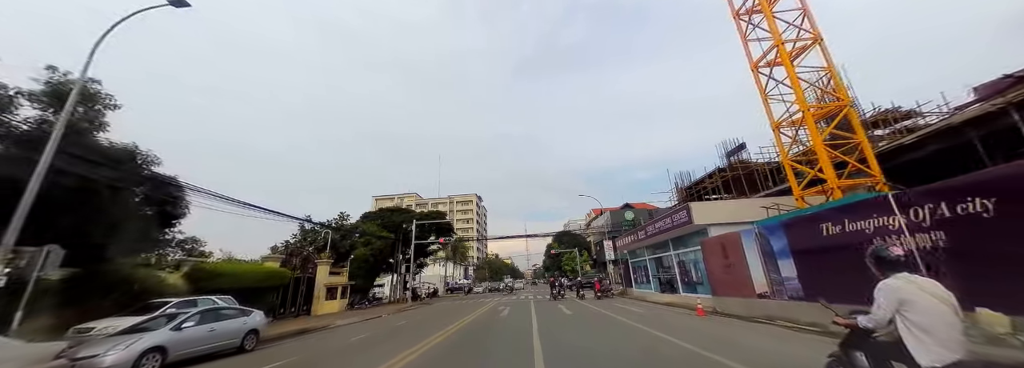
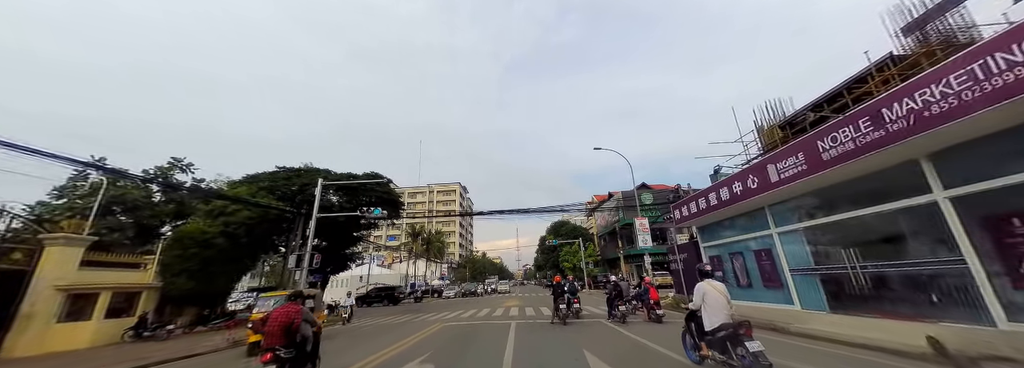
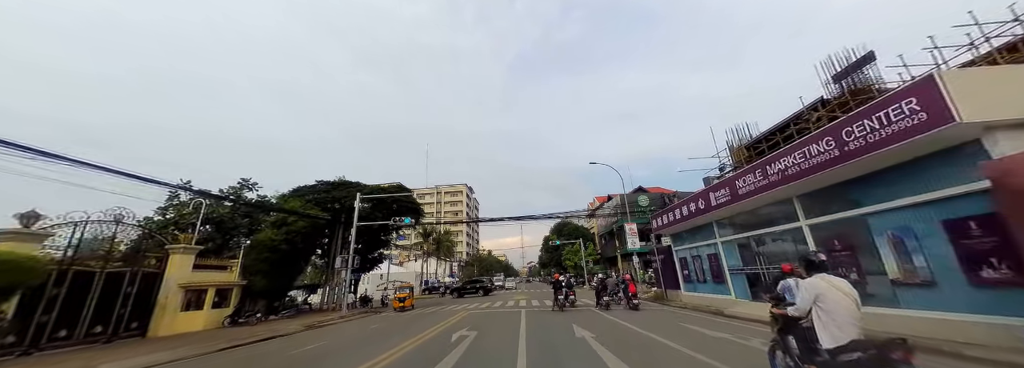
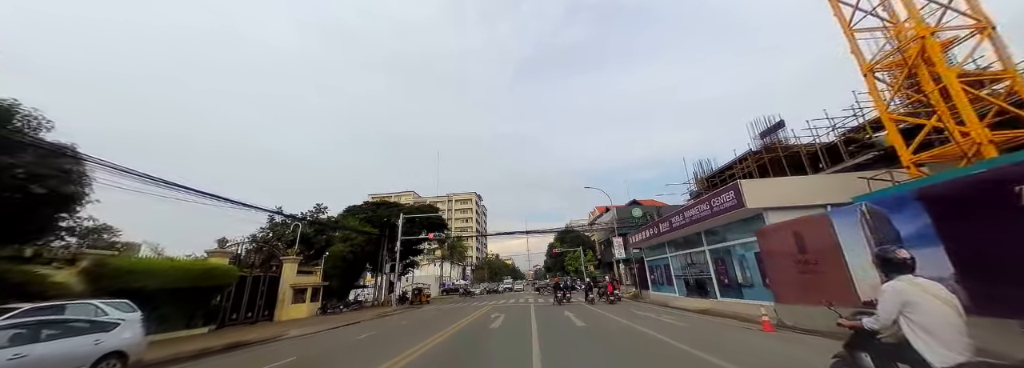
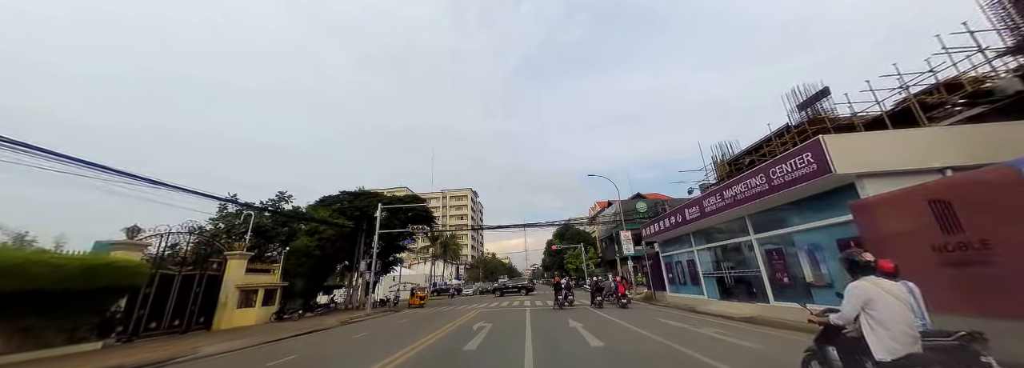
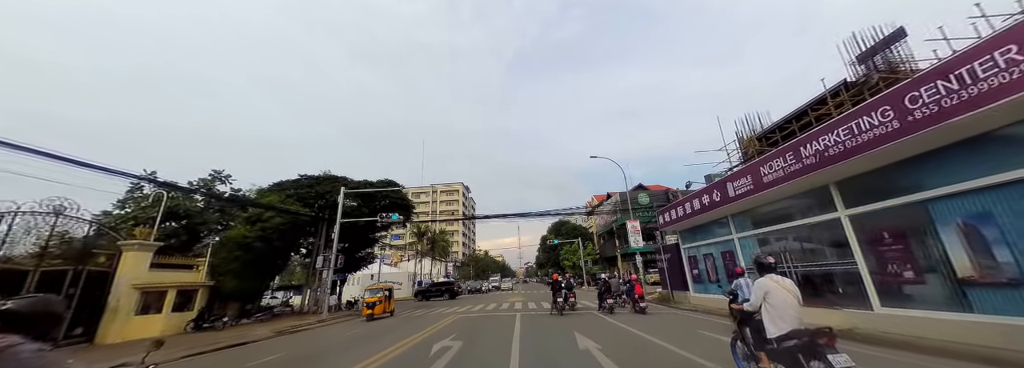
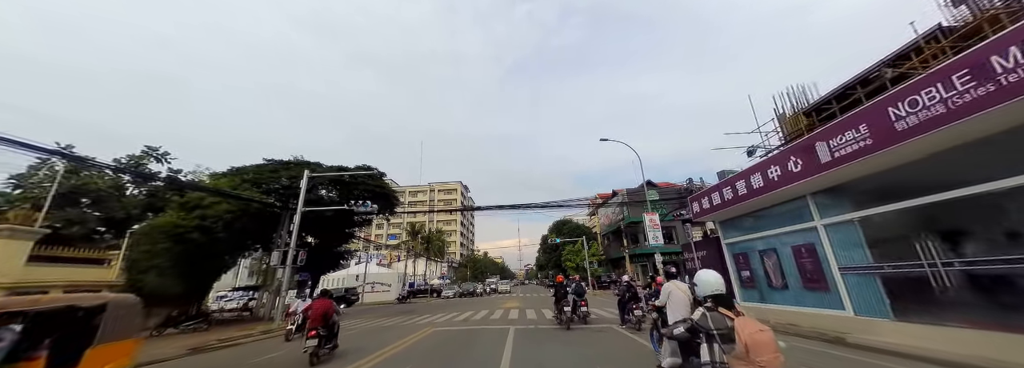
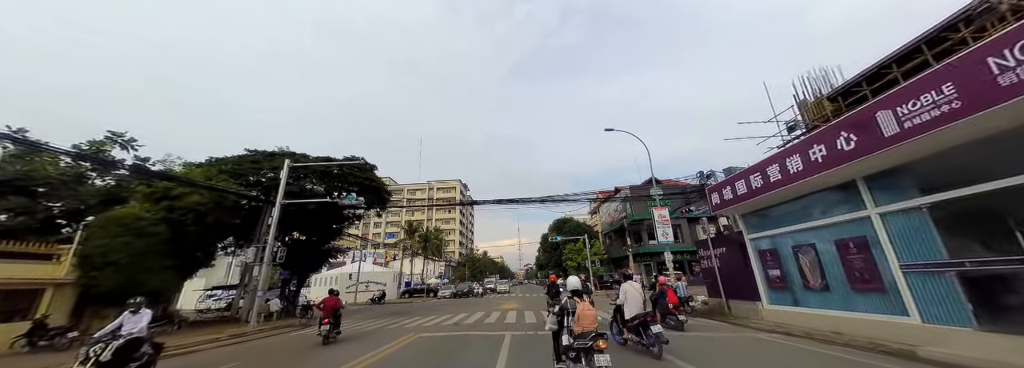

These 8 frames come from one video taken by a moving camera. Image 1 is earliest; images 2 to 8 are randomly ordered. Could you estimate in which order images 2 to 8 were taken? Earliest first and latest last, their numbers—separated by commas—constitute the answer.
4, 5, 3, 6, 2, 7, 8
